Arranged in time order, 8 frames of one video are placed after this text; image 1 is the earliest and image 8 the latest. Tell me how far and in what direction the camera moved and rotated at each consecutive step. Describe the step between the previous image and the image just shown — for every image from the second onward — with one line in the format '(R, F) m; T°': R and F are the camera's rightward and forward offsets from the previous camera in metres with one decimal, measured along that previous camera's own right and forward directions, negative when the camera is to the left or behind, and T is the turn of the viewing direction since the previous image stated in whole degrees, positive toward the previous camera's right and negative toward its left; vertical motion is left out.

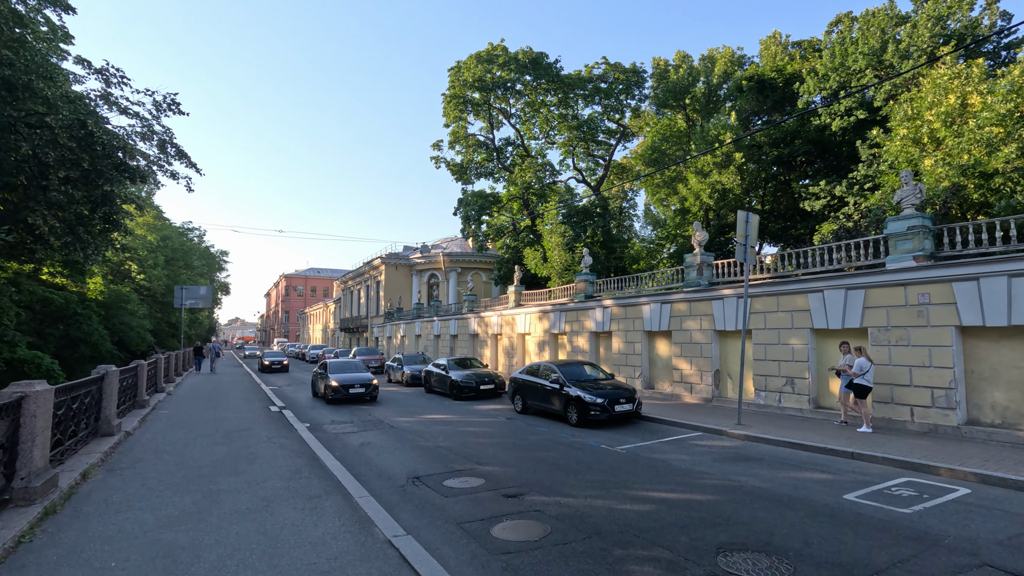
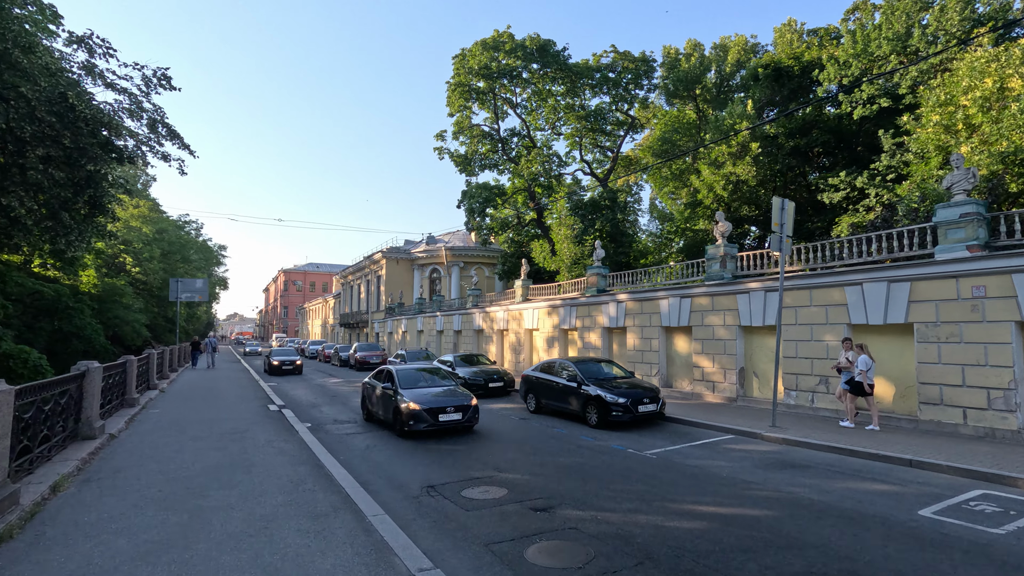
(-0.3, +0.8) m; 0°
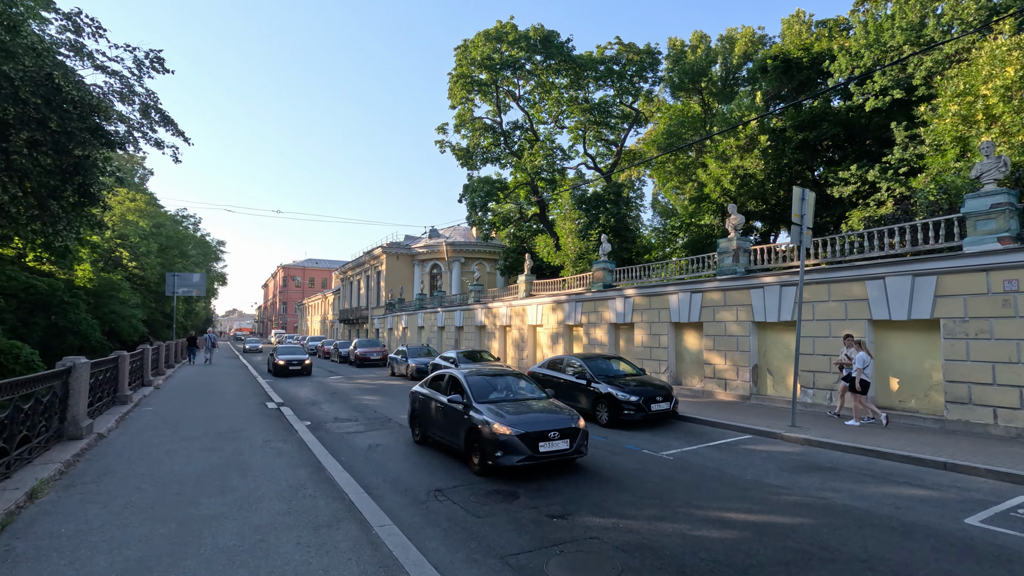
(-0.2, +0.4) m; 0°
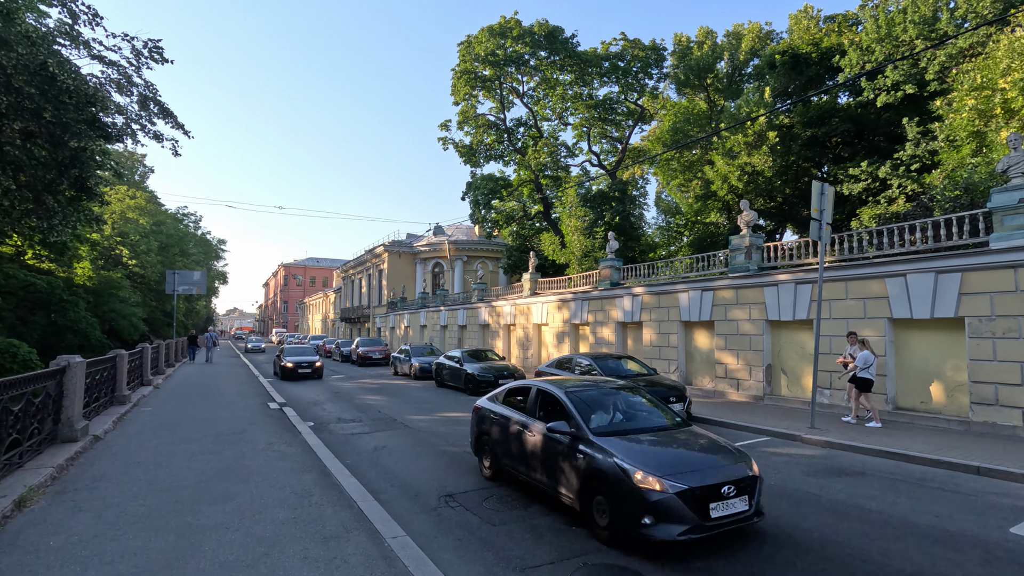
(-0.2, +0.3) m; 0°
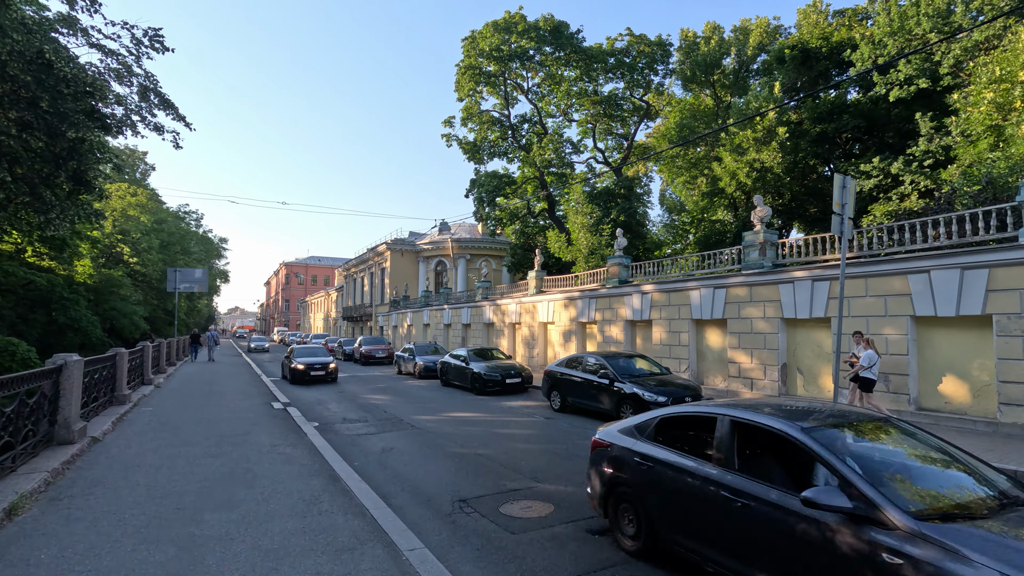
(-0.2, +0.3) m; 0°
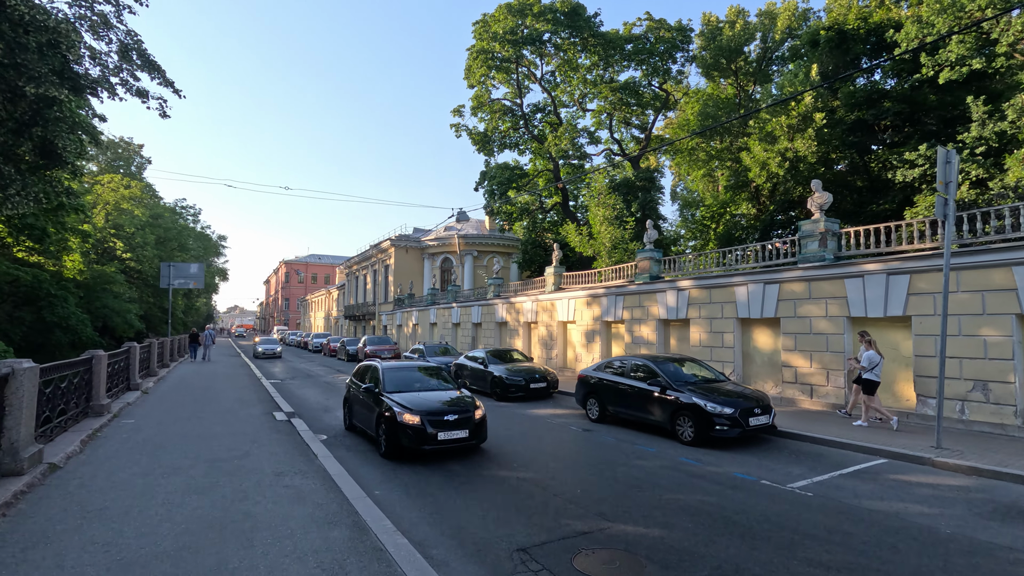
(-0.7, +1.4) m; 0°
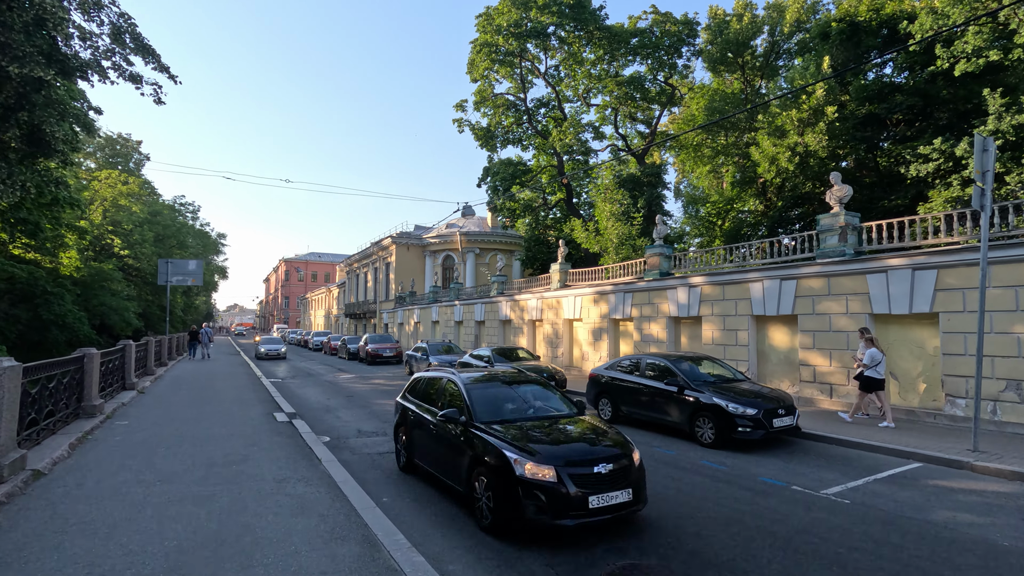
(-0.2, +0.4) m; 0°
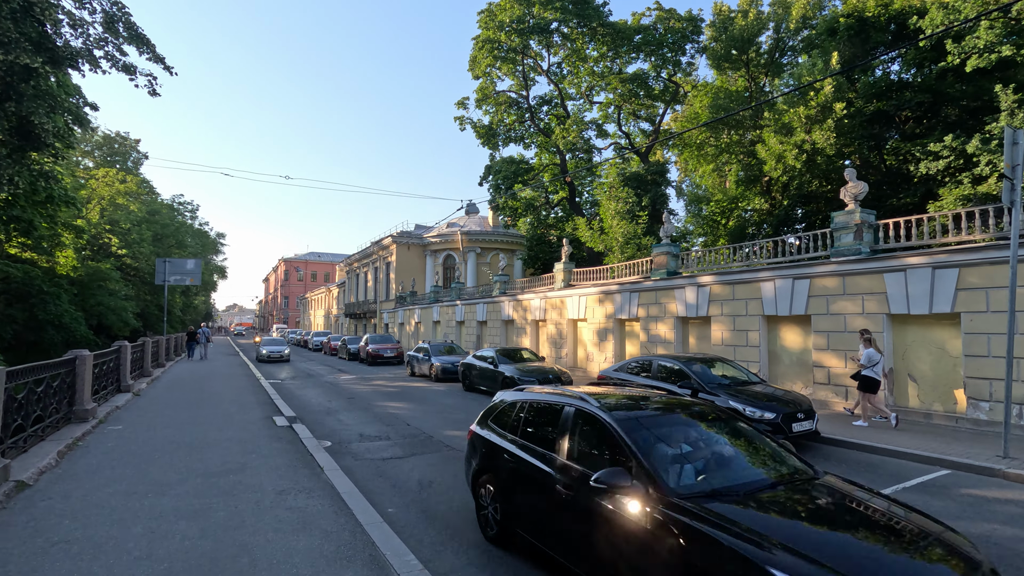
(-0.1, +0.3) m; 0°
